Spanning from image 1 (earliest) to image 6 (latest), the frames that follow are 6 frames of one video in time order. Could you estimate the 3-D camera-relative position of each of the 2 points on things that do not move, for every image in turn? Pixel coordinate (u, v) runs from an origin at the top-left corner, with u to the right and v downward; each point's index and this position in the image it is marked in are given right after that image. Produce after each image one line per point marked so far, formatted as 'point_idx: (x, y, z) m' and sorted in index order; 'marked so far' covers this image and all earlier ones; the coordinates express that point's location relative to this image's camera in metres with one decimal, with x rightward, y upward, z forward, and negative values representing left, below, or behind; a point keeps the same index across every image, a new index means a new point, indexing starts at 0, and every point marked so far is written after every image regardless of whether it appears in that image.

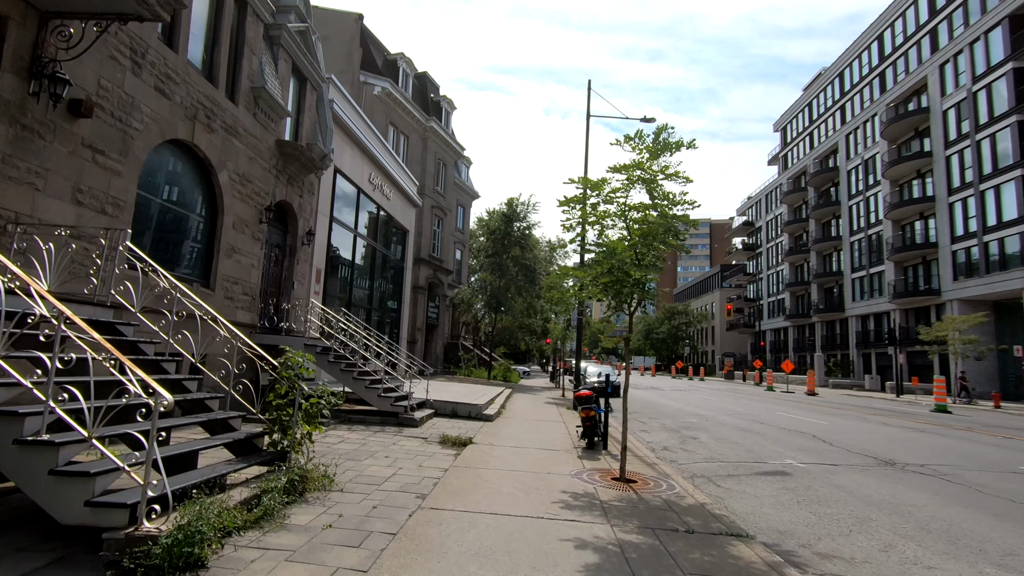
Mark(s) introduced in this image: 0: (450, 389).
0: (-2.0, -3.3, +17.4) m
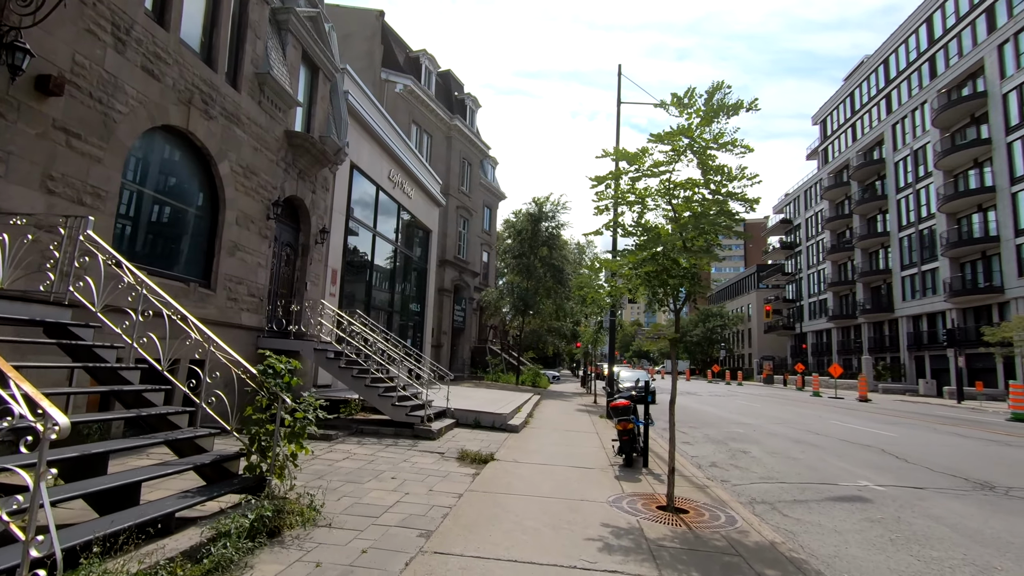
0: (-1.1, -3.3, +16.4) m
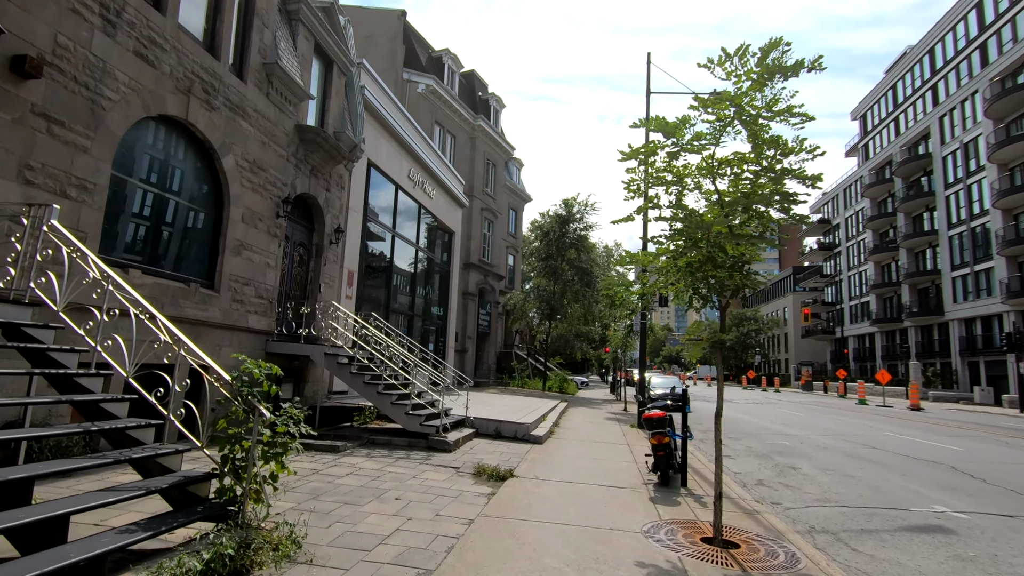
0: (-0.4, -3.4, +15.6) m
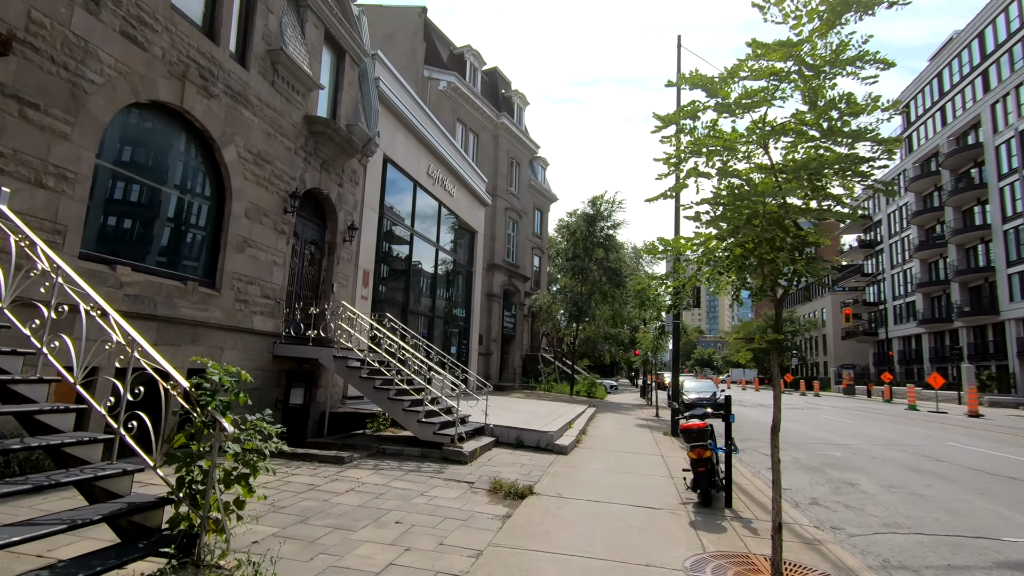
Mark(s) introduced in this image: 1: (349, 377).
0: (+0.3, -3.4, +14.8) m
1: (-2.9, -1.6, +9.4) m
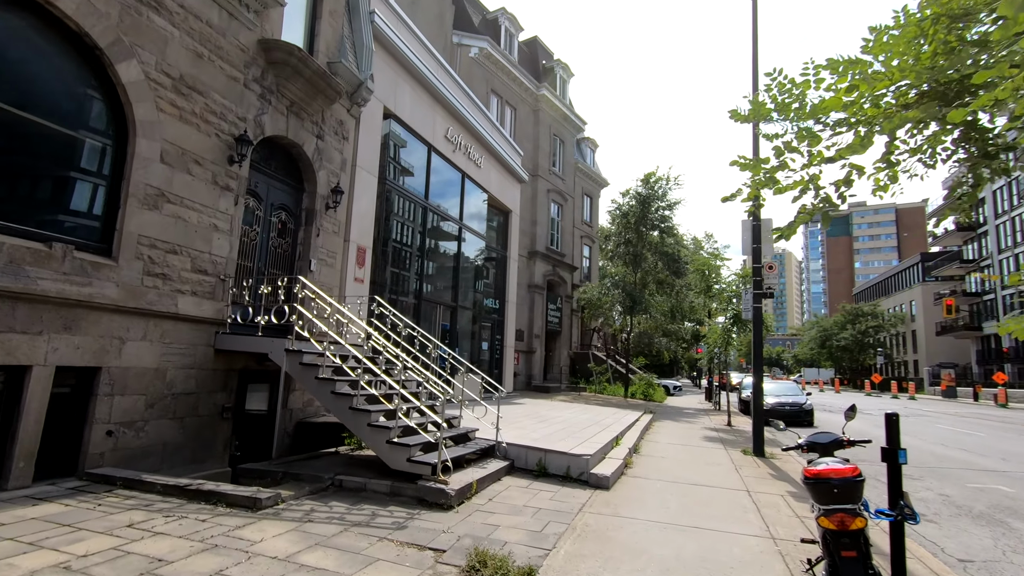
0: (+1.1, -2.9, +11.9) m
1: (-2.7, -1.2, +6.9) m
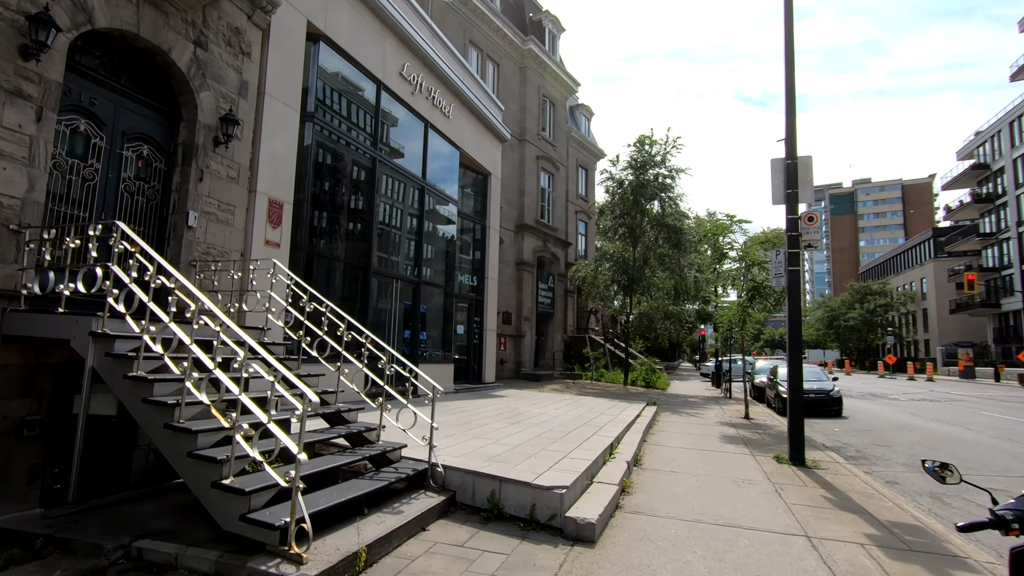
0: (+0.5, -2.3, +9.5) m
1: (-3.2, -0.7, +4.4) m
